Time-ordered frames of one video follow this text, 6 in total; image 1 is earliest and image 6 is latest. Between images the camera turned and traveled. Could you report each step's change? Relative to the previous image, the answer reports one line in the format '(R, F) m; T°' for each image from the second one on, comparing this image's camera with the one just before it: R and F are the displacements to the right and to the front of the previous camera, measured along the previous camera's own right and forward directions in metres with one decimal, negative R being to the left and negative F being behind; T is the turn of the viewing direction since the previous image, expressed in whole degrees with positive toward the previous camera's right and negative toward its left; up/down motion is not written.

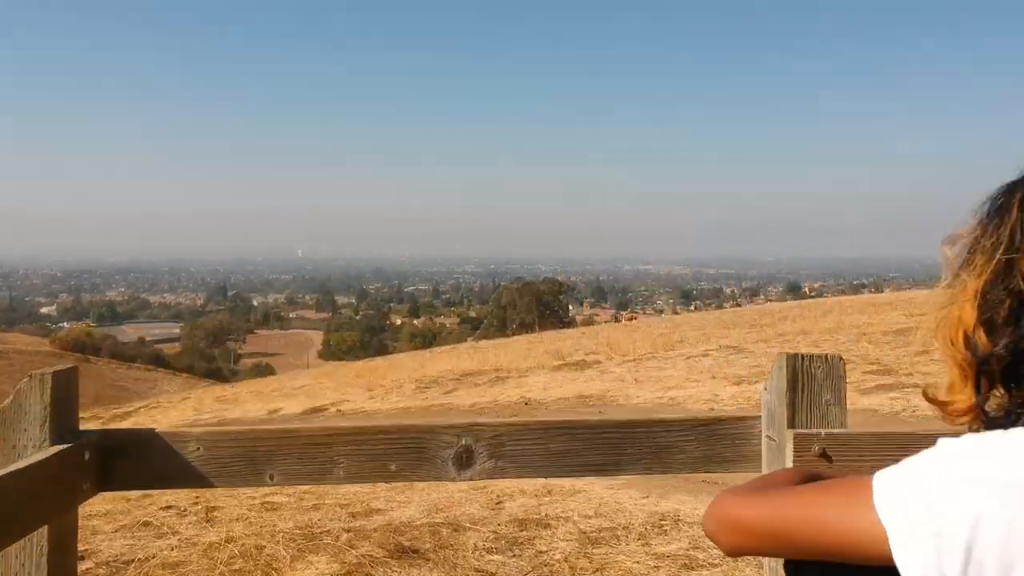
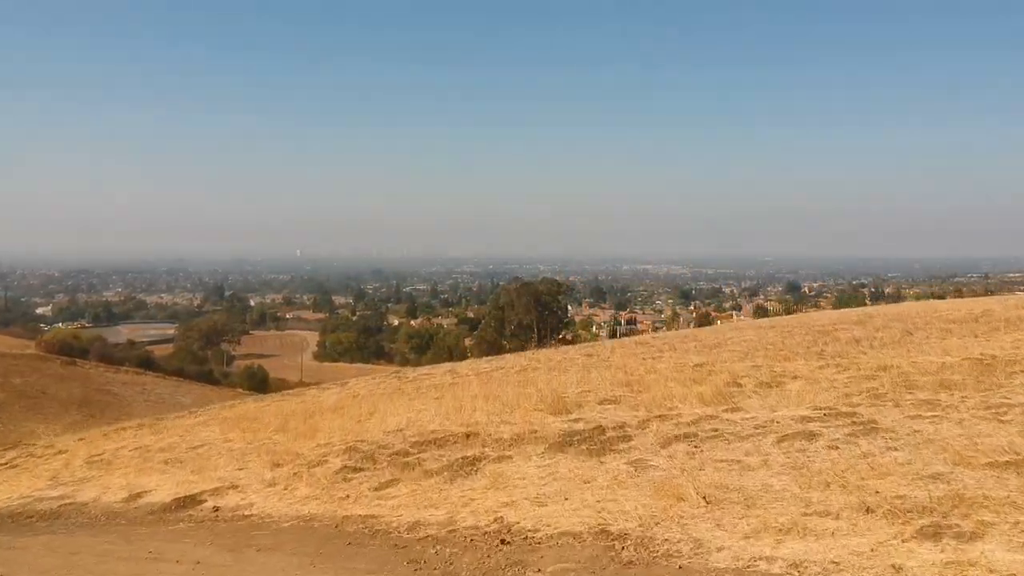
(+0.1, +1.0) m; 0°
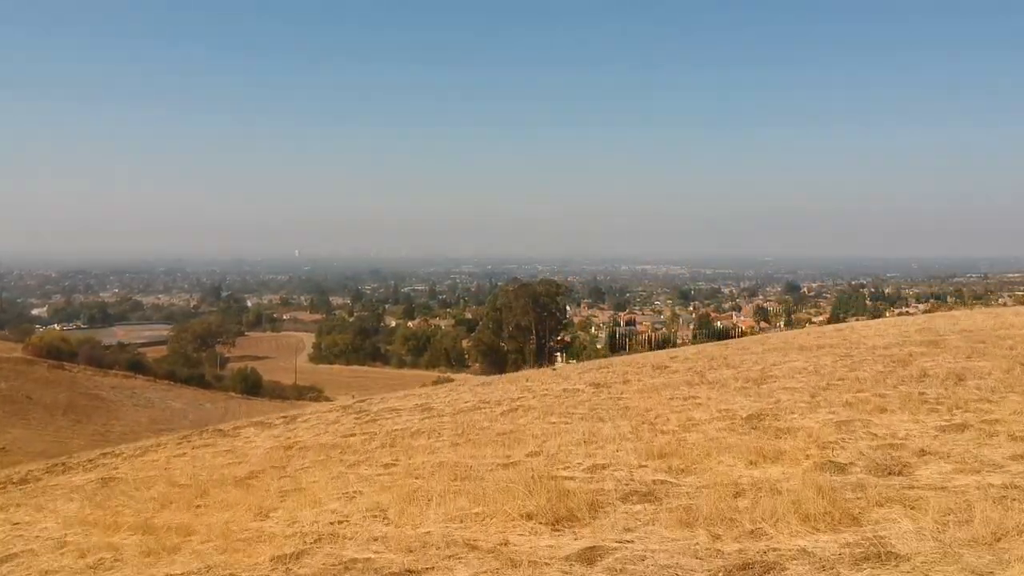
(+0.1, +0.9) m; 0°
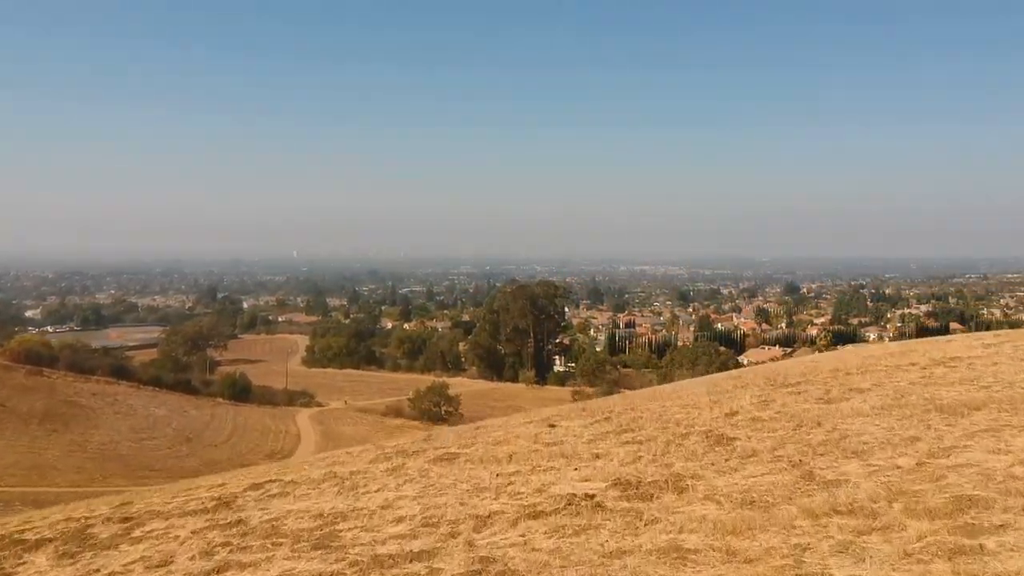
(+0.1, +1.4) m; 0°
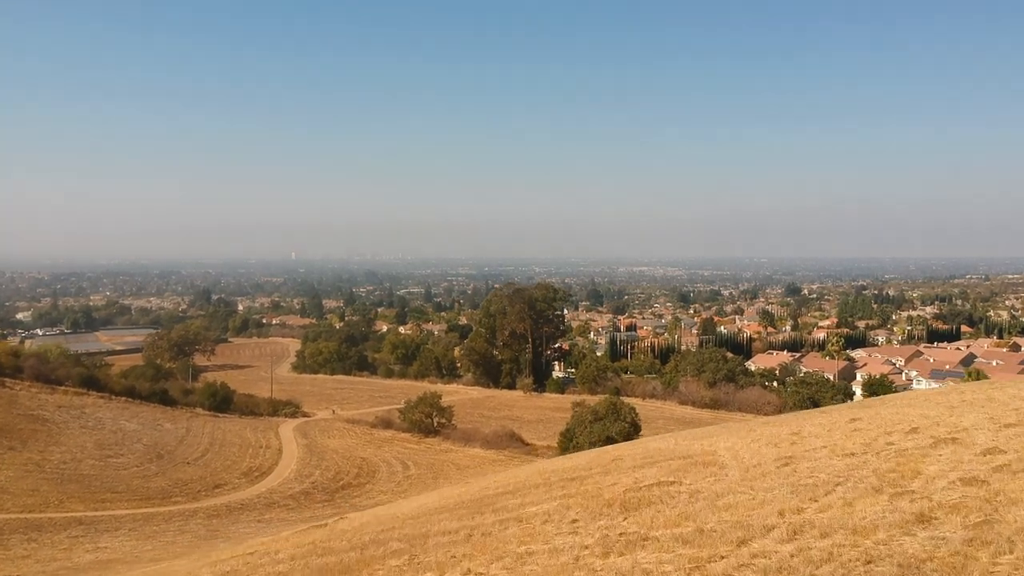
(+0.2, +2.5) m; 0°
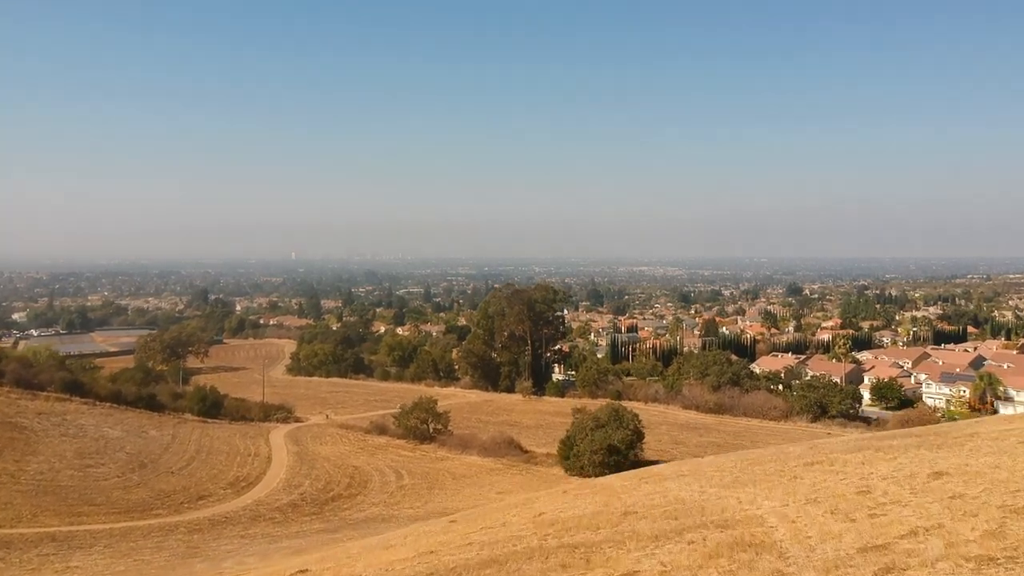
(+0.1, +1.3) m; 0°
